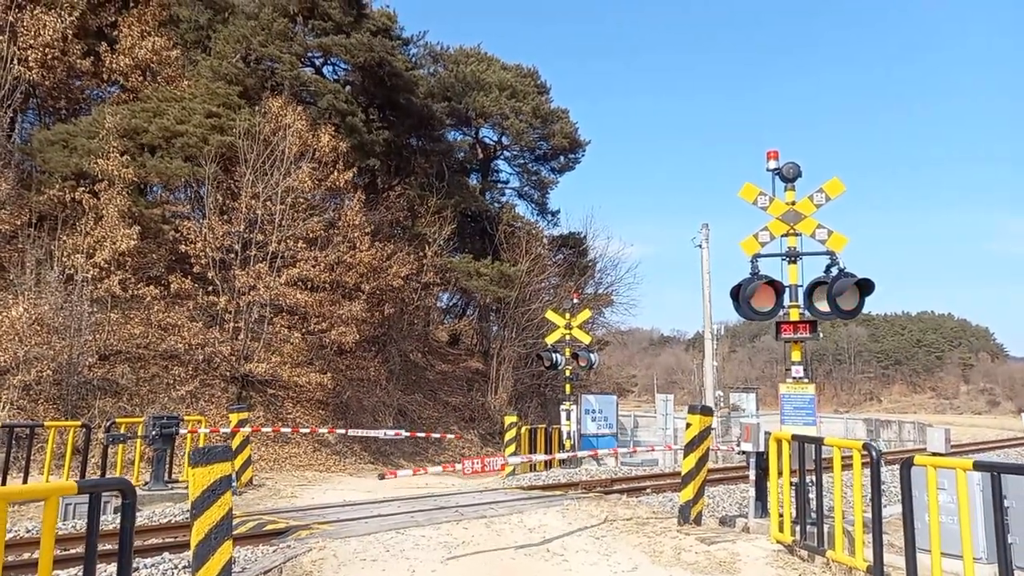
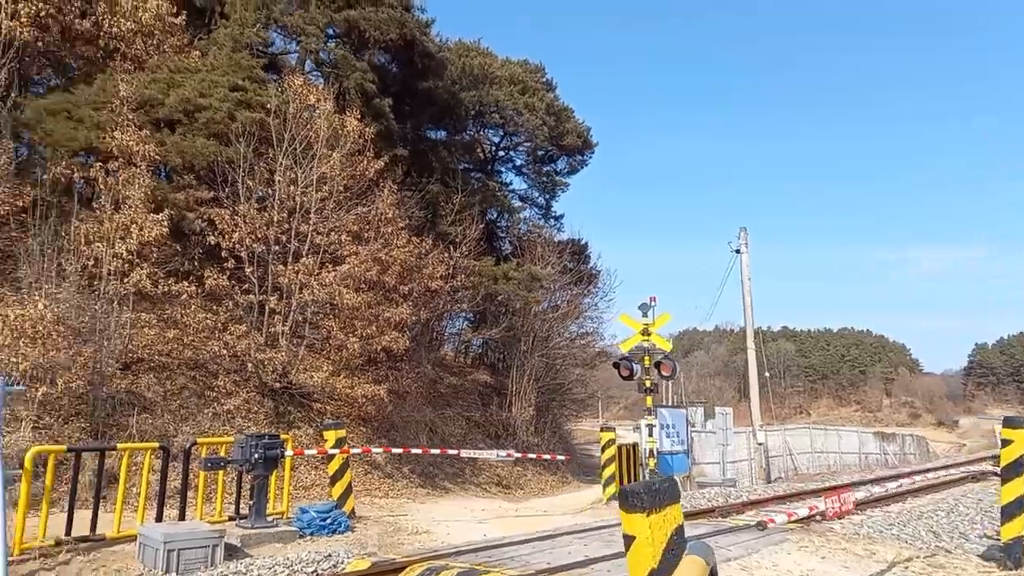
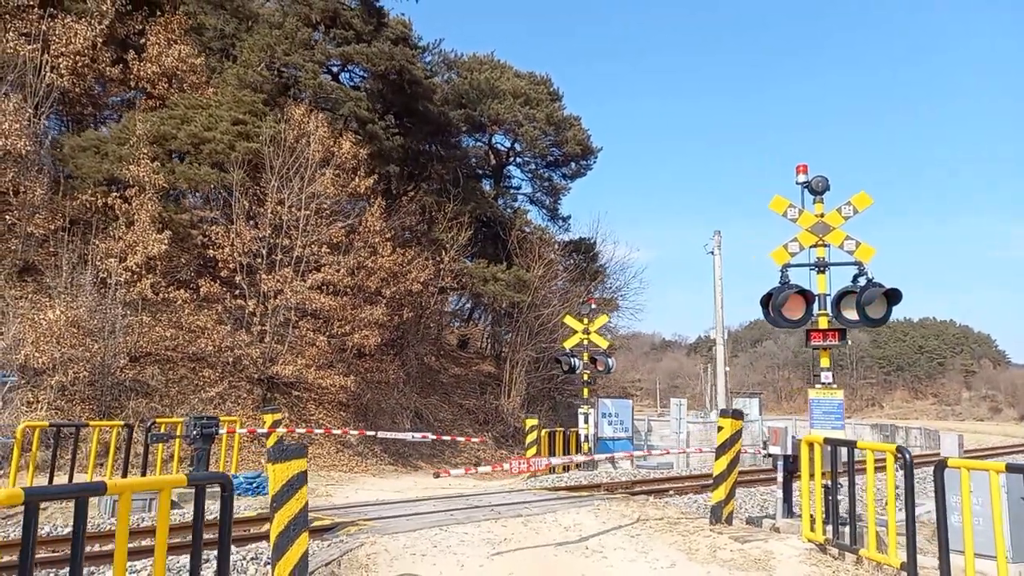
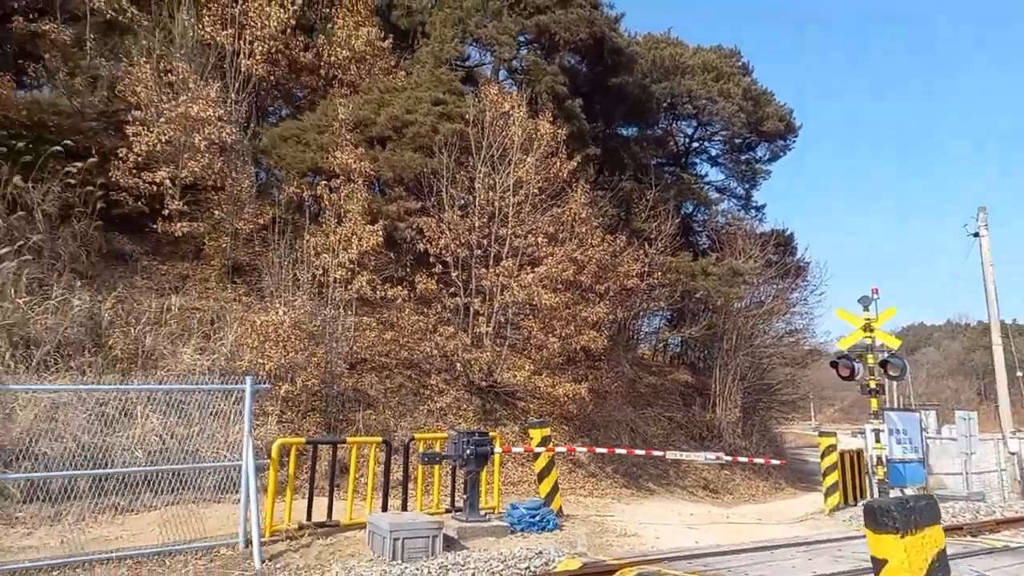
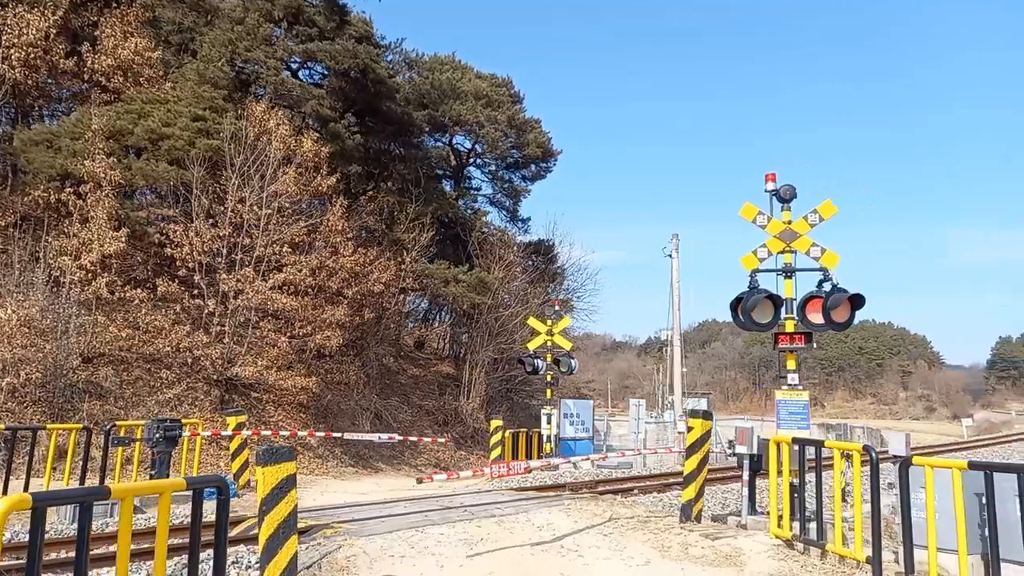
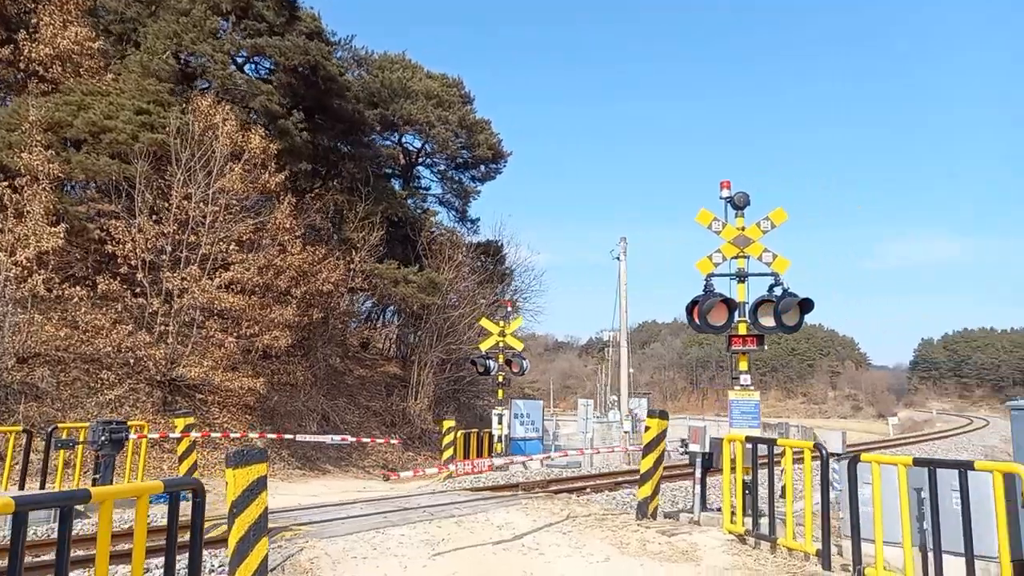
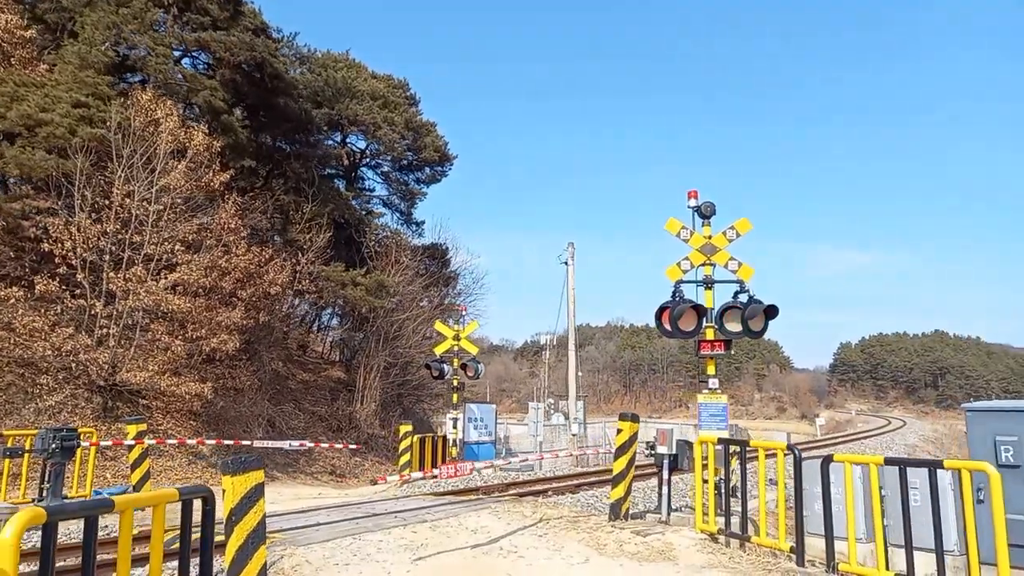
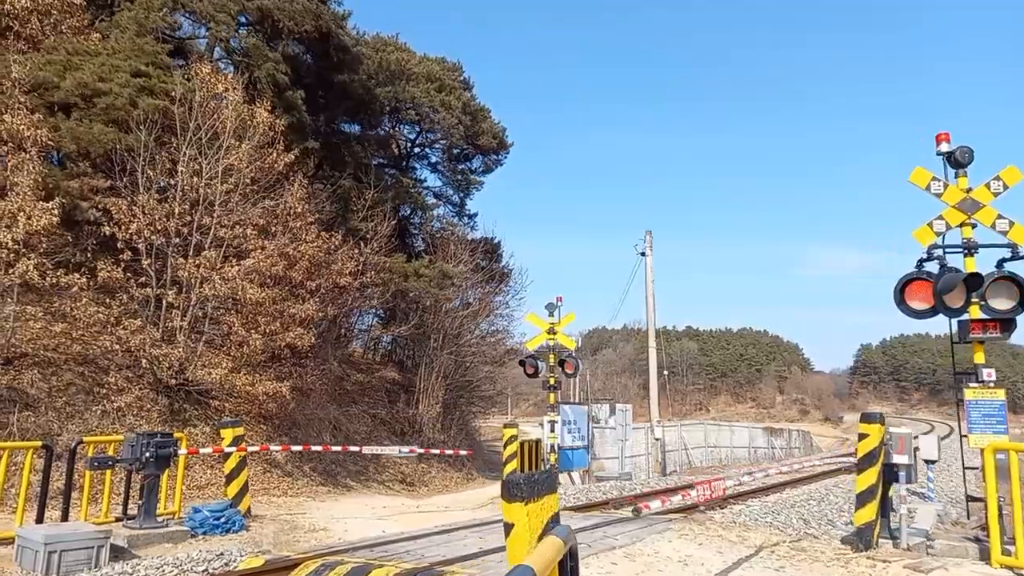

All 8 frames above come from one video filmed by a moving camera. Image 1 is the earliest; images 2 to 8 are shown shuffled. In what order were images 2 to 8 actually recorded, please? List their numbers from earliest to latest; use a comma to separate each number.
3, 5, 6, 7, 8, 2, 4
